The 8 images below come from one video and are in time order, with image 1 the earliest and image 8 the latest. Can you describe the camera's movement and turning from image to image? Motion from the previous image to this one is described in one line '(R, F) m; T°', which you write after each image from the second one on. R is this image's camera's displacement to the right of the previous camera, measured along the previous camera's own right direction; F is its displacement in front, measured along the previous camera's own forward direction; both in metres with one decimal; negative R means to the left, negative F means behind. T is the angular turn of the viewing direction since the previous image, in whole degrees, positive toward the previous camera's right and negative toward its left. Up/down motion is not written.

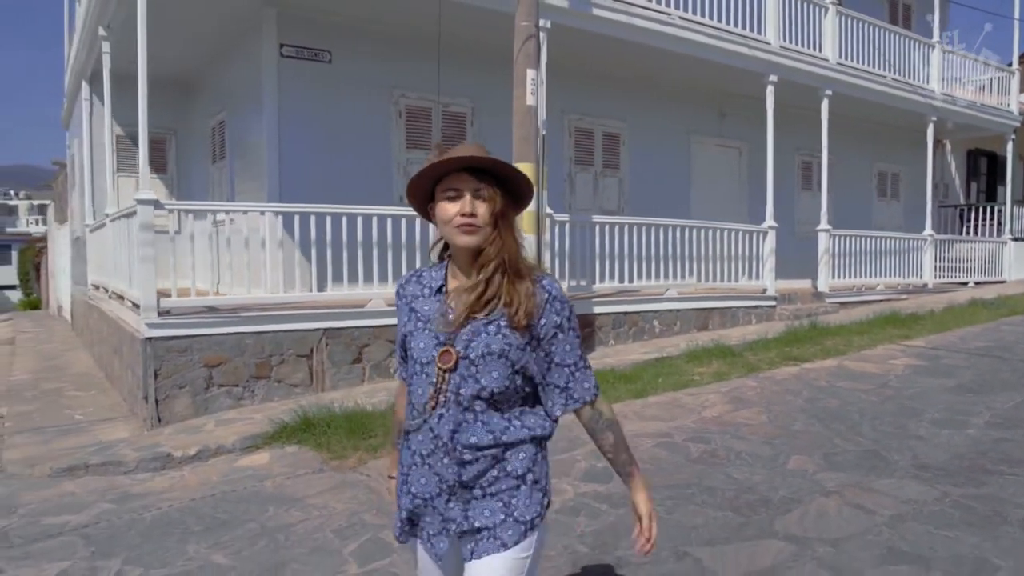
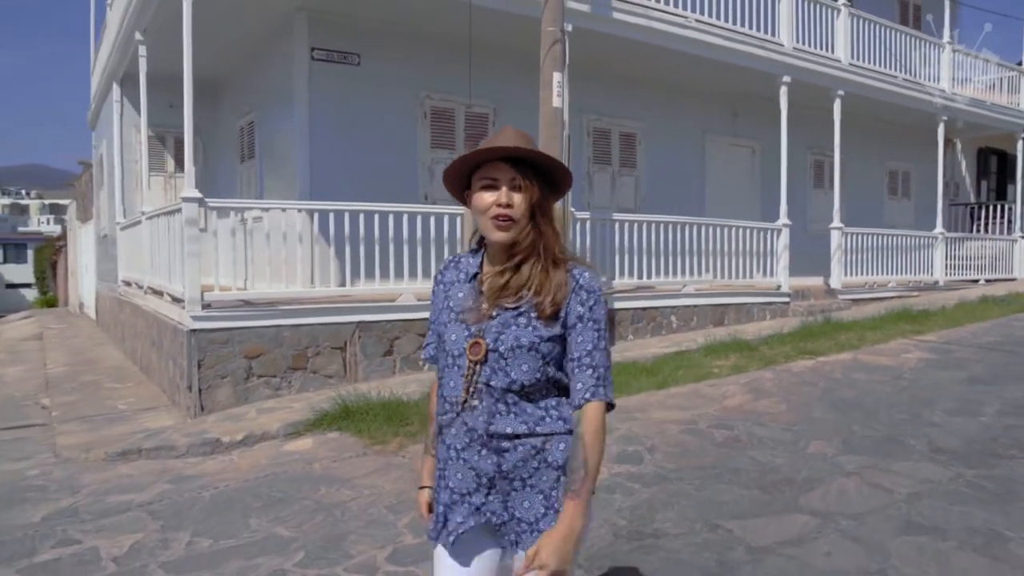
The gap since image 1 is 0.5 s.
(-0.2, -0.3) m; -1°
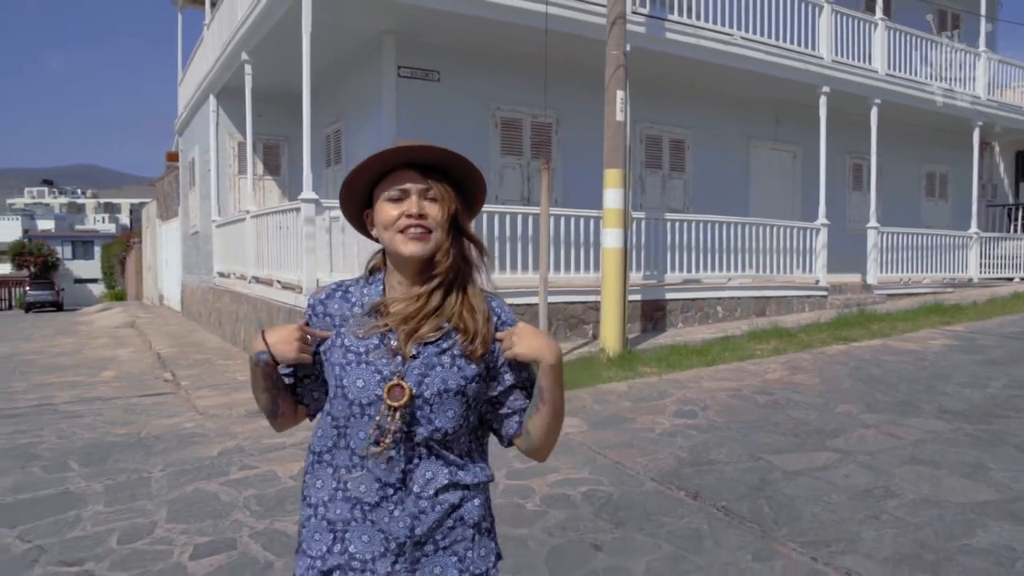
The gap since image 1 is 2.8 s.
(-0.3, -1.1) m; -3°
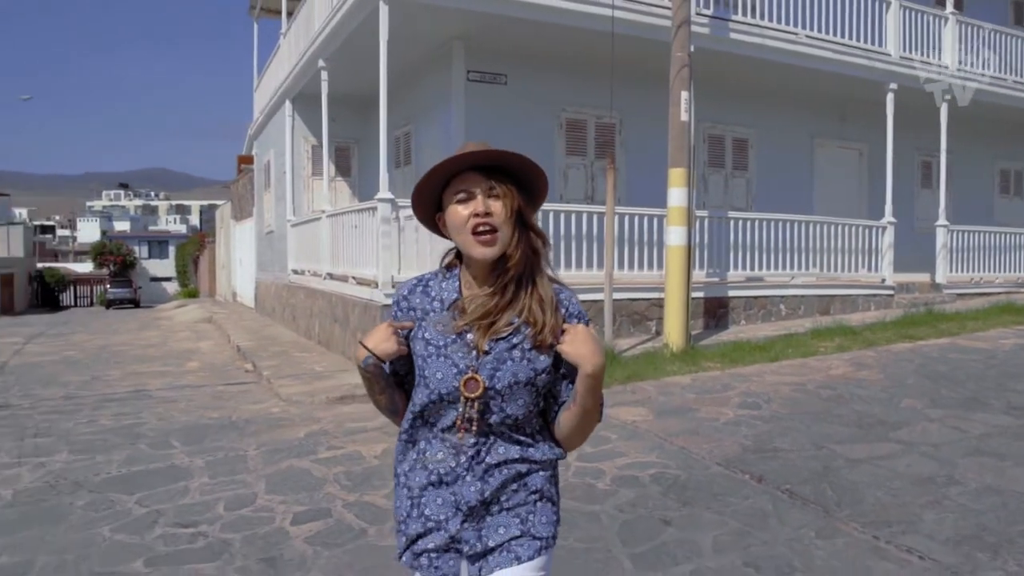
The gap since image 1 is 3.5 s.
(-0.1, -0.3) m; -4°
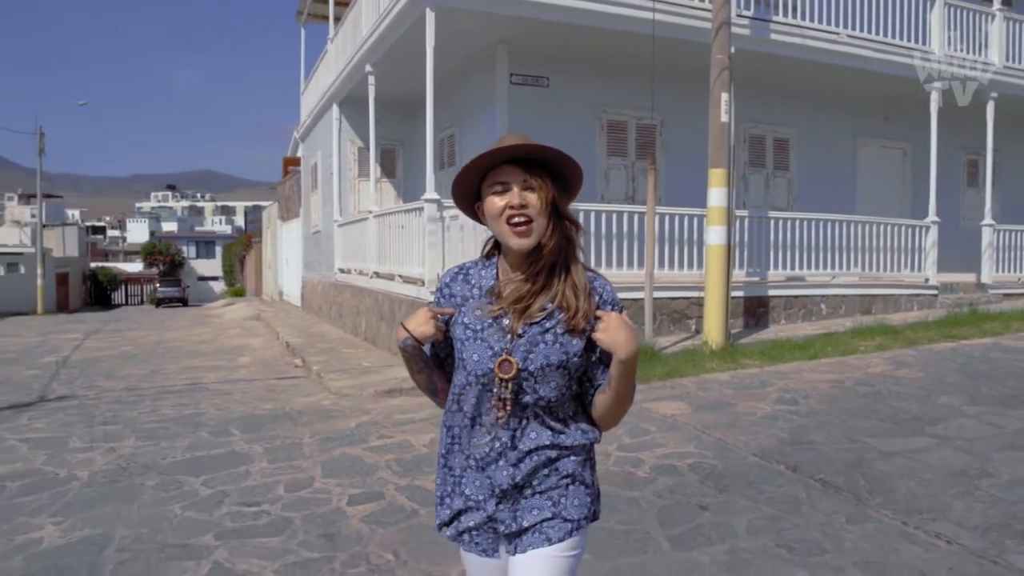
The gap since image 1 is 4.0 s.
(0.0, -0.2) m; -3°
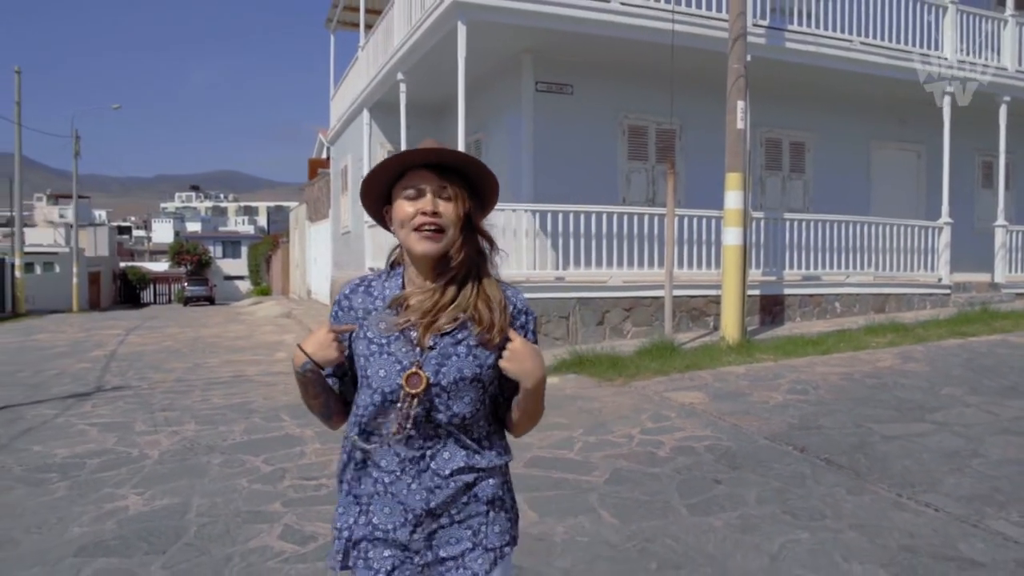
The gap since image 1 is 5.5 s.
(-0.1, -0.5) m; -1°
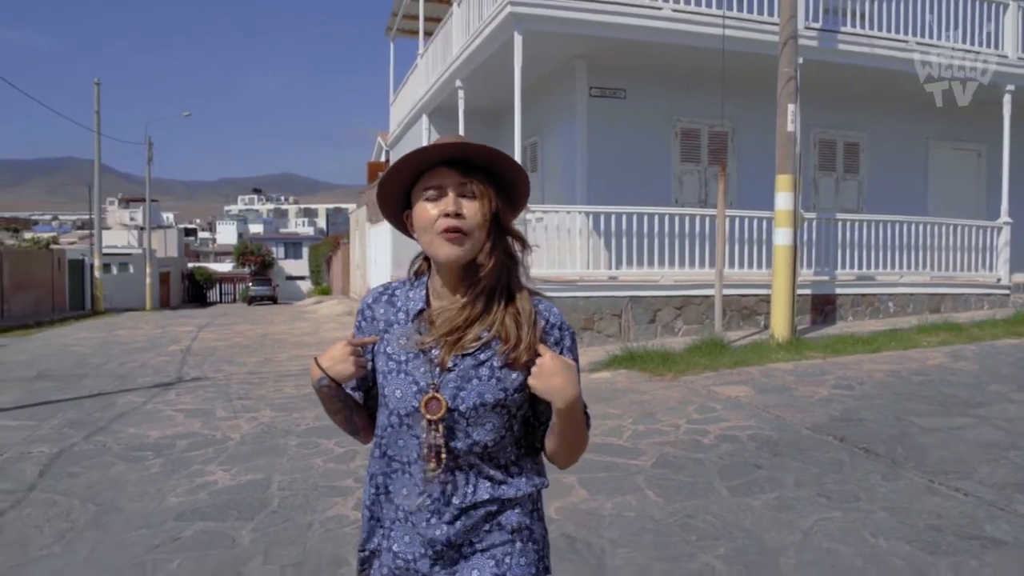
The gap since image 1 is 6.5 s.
(0.0, -0.4) m; -4°
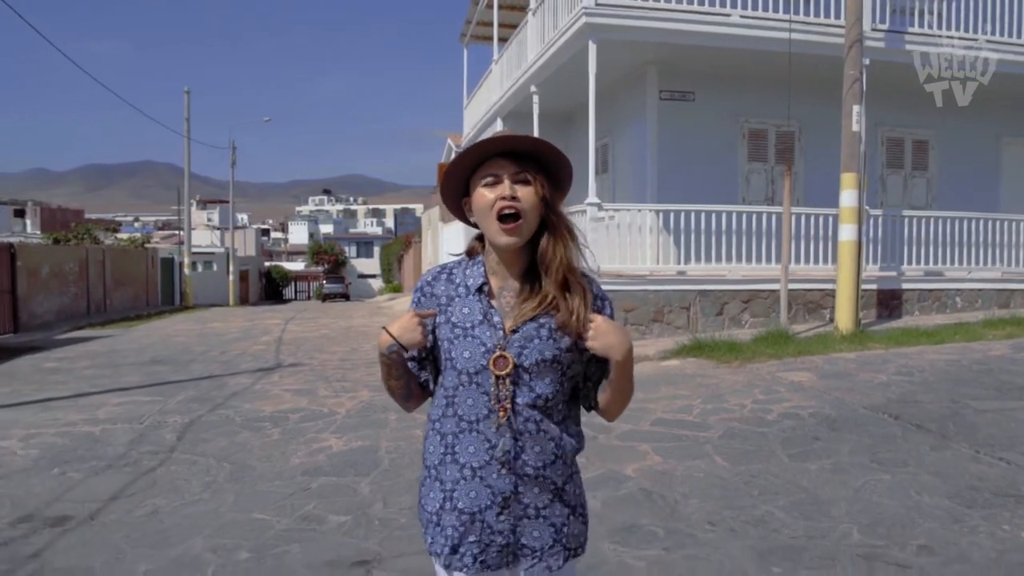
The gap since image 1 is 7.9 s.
(-0.1, -0.6) m; -5°
